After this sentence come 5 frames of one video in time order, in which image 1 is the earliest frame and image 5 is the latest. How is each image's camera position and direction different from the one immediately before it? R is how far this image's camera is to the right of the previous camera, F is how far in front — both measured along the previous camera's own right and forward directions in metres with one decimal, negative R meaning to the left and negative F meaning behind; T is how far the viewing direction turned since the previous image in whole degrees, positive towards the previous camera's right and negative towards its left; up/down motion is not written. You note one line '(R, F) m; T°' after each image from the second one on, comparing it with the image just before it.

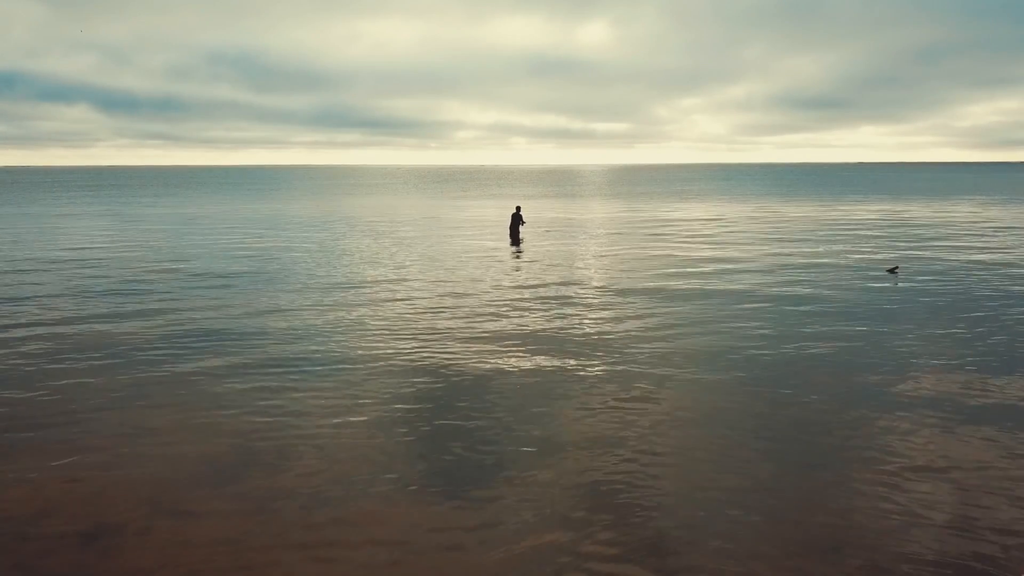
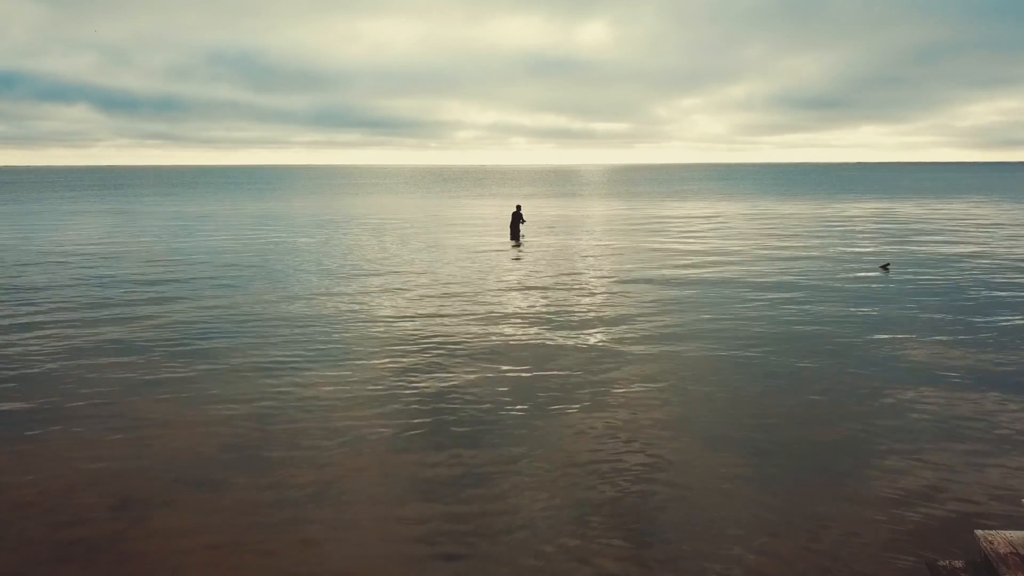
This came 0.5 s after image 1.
(-2.1, +1.3) m; 0°
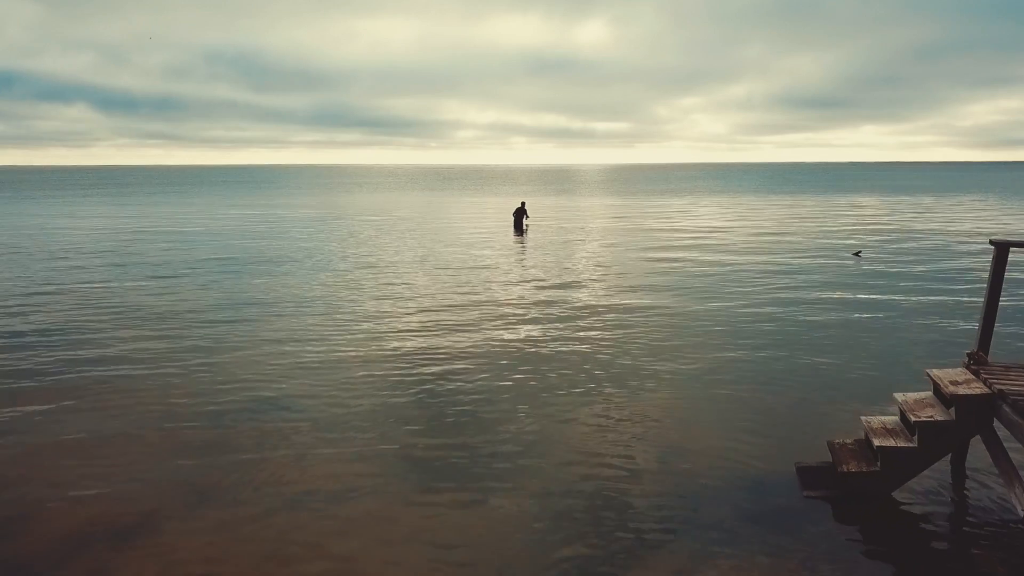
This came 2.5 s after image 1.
(-0.2, -2.4) m; 0°
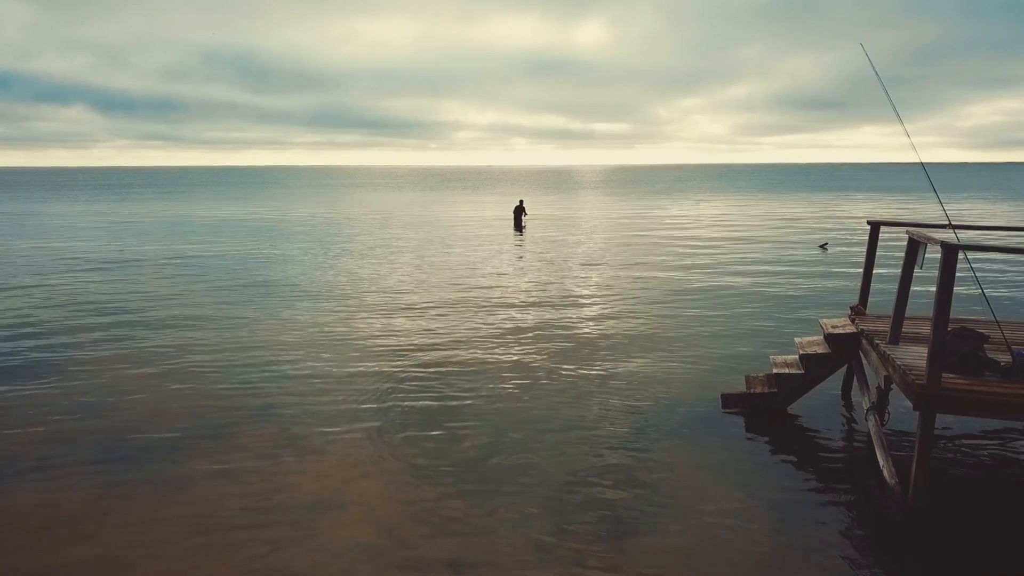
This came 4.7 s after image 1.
(+0.1, -2.7) m; 0°
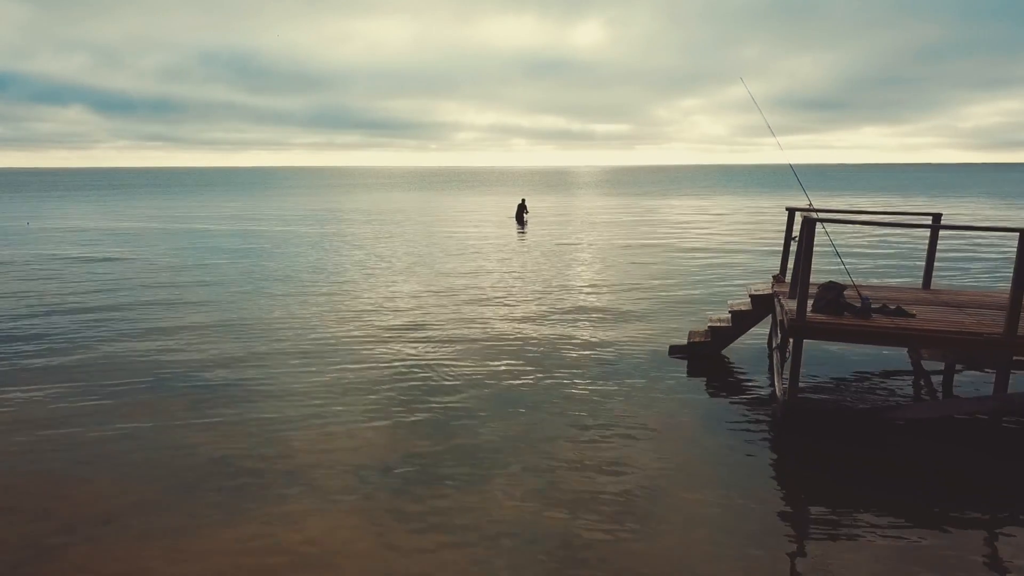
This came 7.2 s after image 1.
(+0.1, -3.0) m; 0°
